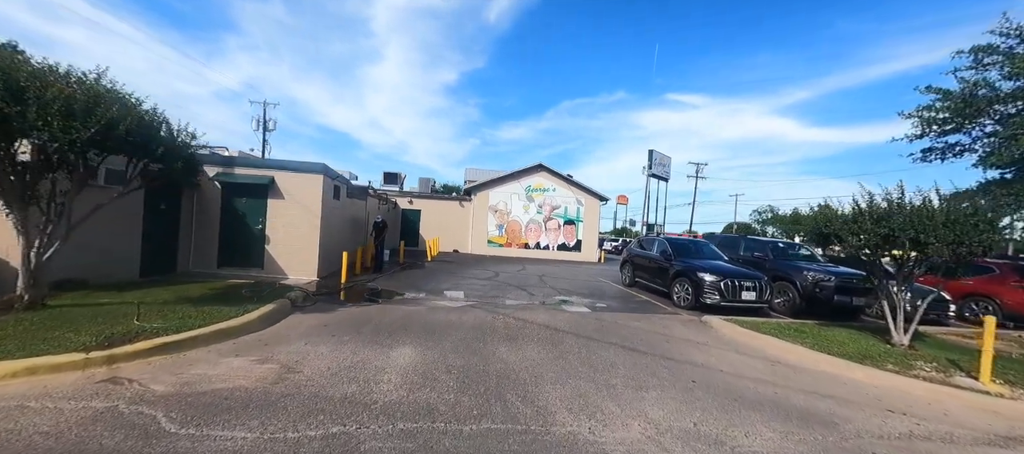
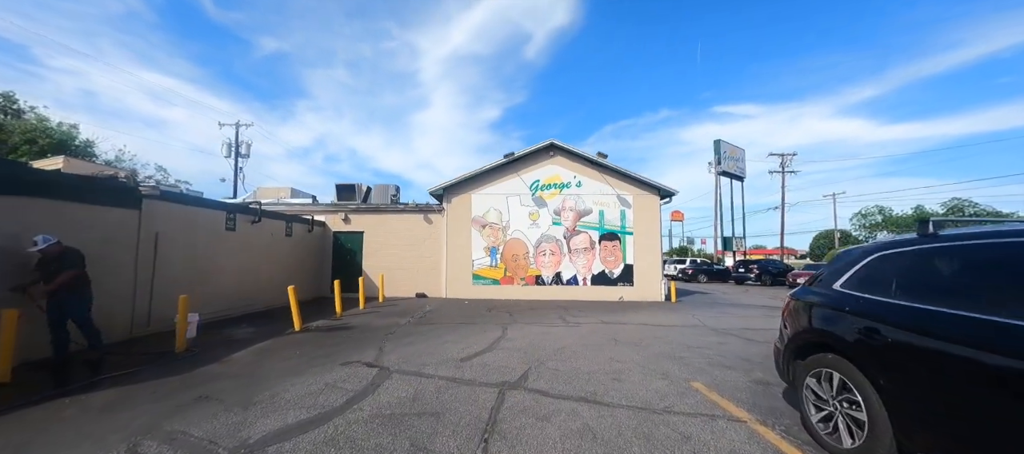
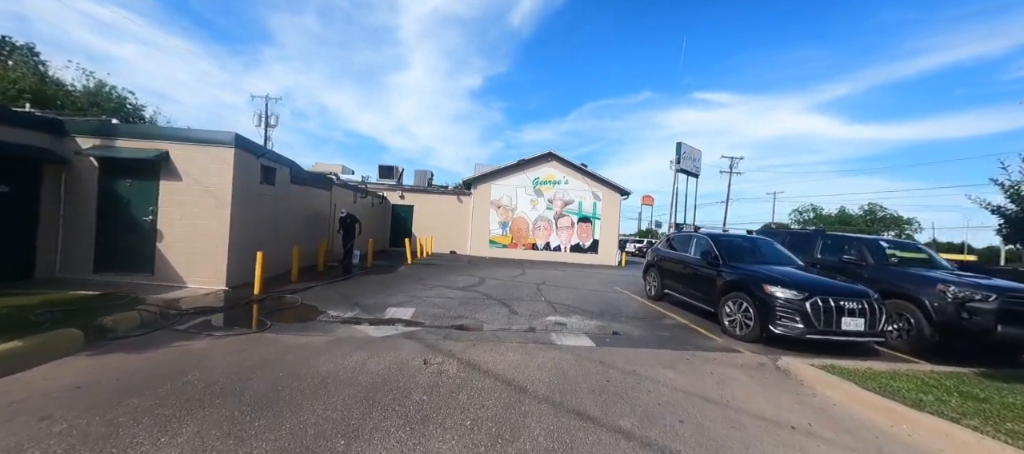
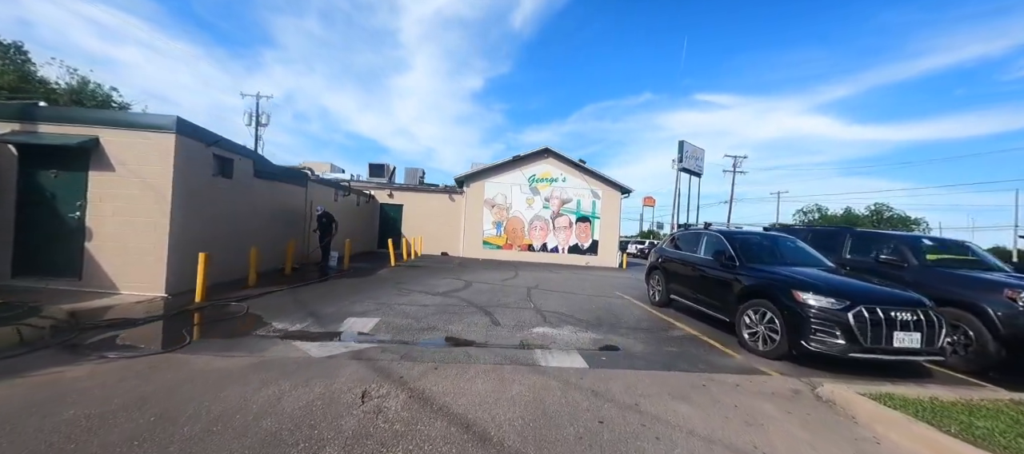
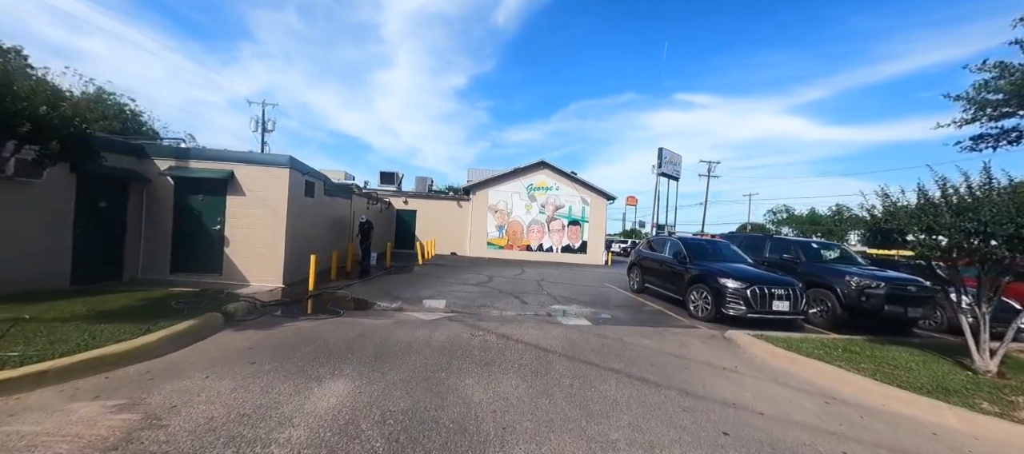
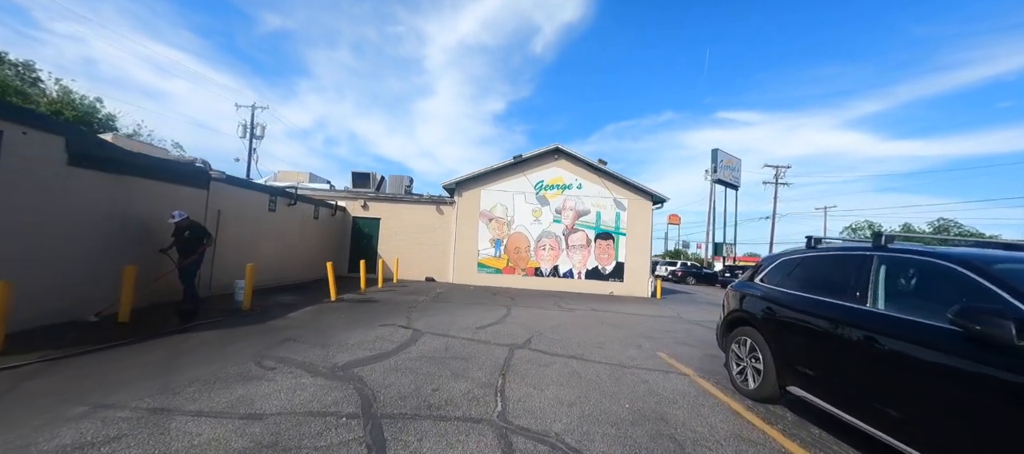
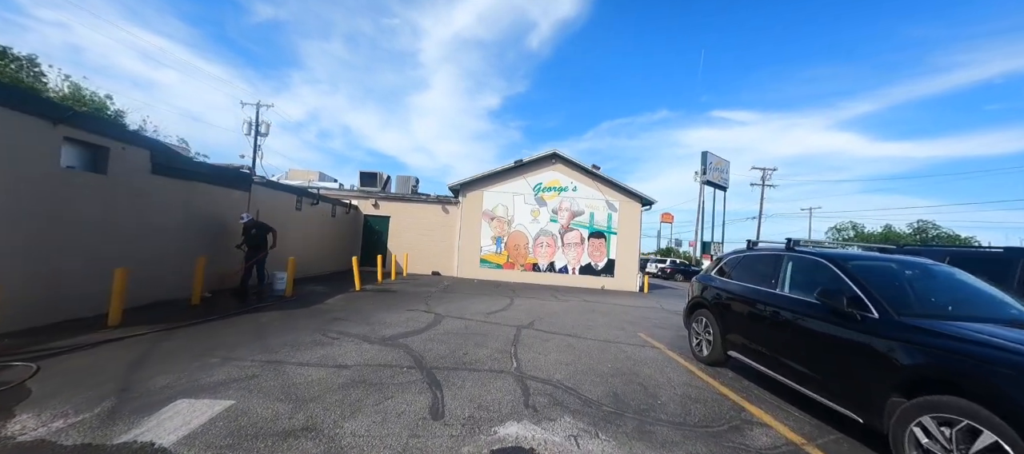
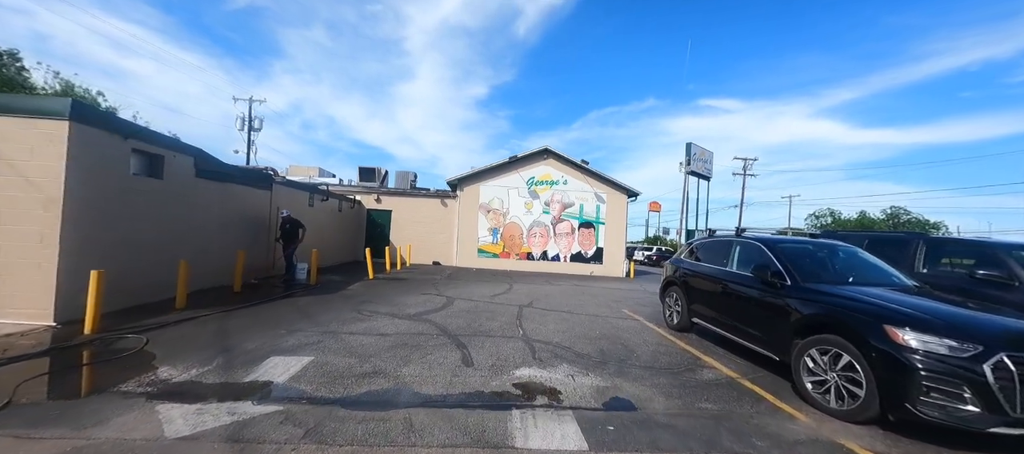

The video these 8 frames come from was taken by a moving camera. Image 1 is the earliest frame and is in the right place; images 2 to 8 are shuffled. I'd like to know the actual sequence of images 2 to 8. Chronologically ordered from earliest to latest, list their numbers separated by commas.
5, 3, 4, 8, 7, 6, 2
